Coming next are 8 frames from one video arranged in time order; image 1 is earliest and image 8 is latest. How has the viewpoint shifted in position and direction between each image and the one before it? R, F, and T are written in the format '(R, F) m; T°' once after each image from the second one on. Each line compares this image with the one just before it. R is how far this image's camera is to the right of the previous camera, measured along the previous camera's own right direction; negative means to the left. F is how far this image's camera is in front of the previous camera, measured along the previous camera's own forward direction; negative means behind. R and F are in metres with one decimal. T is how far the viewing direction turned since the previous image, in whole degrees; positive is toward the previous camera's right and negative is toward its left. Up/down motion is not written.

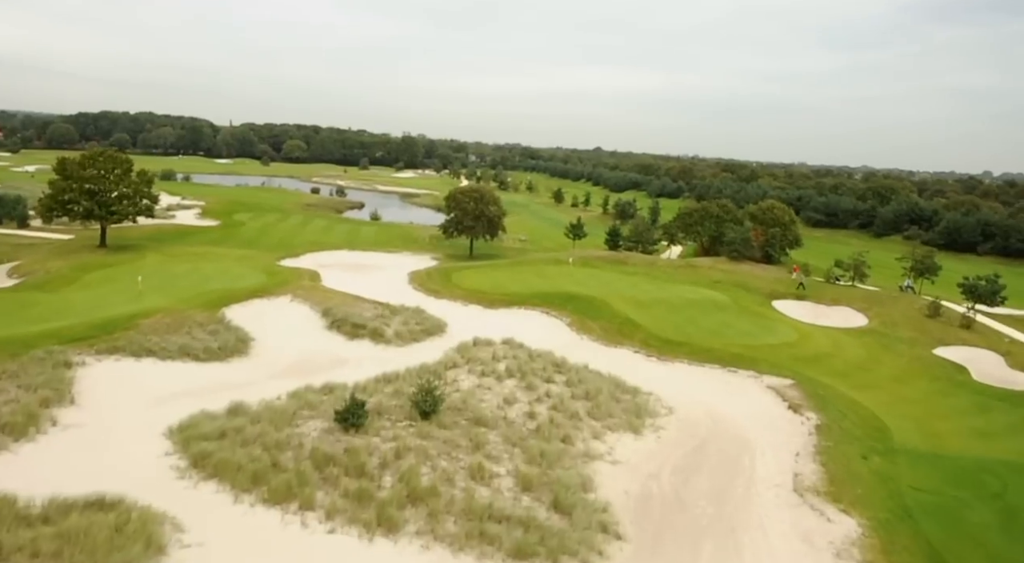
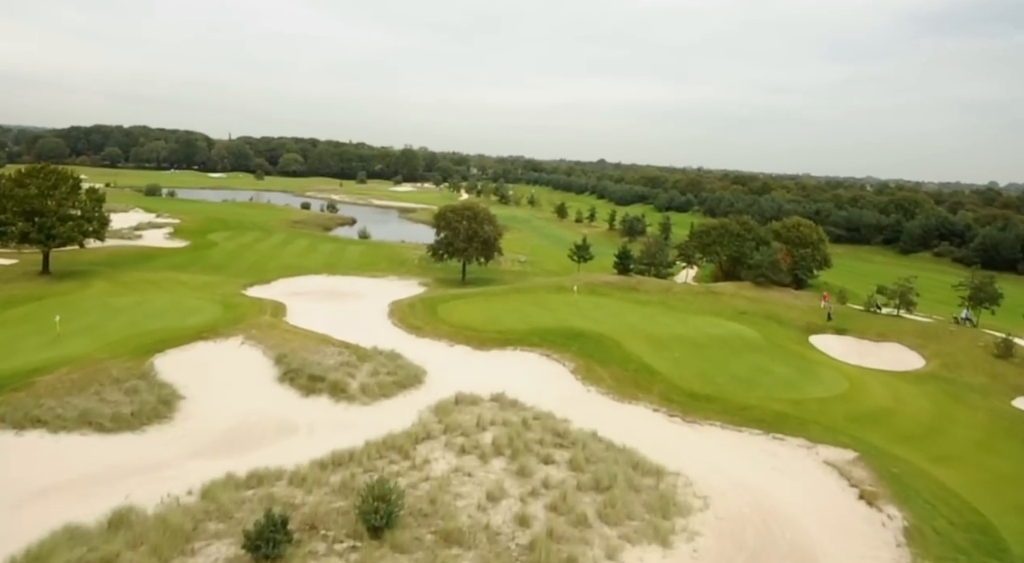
(+0.5, +5.1) m; 0°
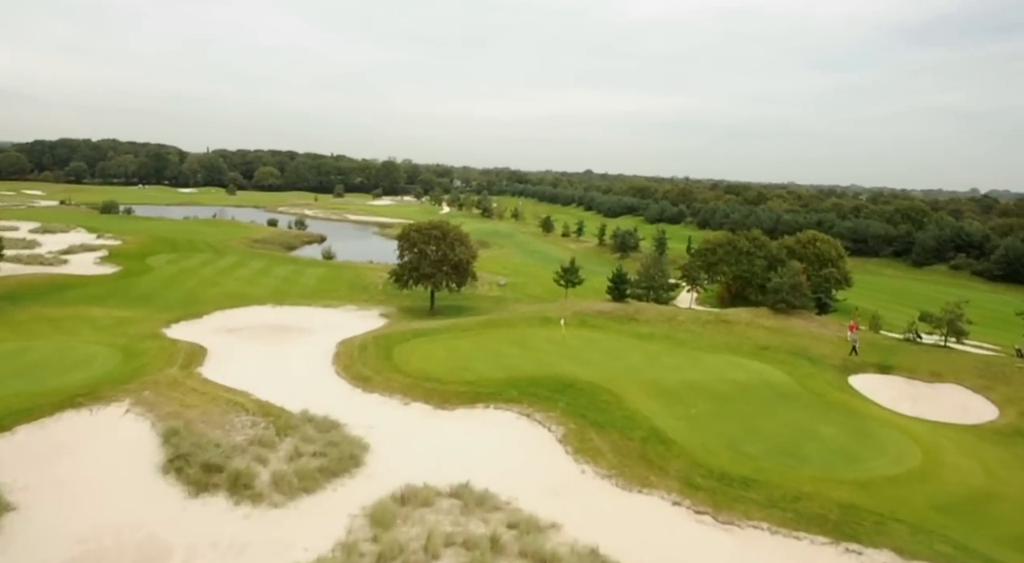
(+0.6, +6.0) m; +1°
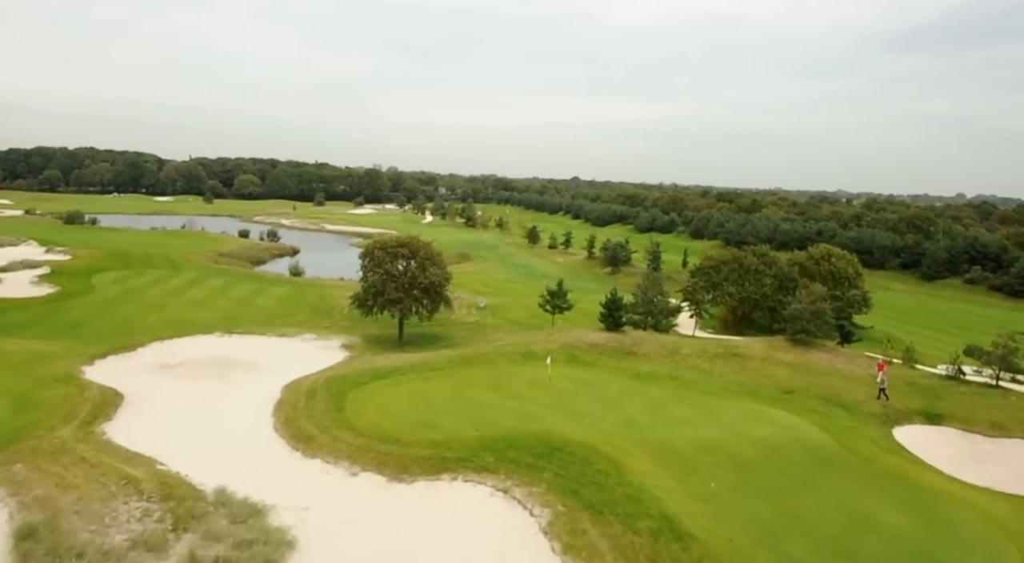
(+0.4, +4.3) m; +1°
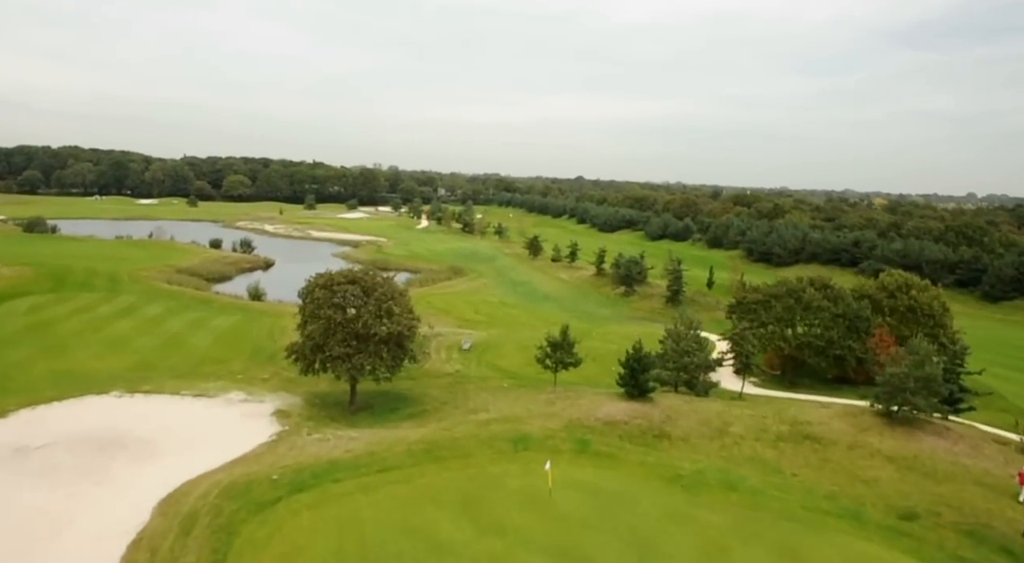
(+0.6, +7.8) m; 0°
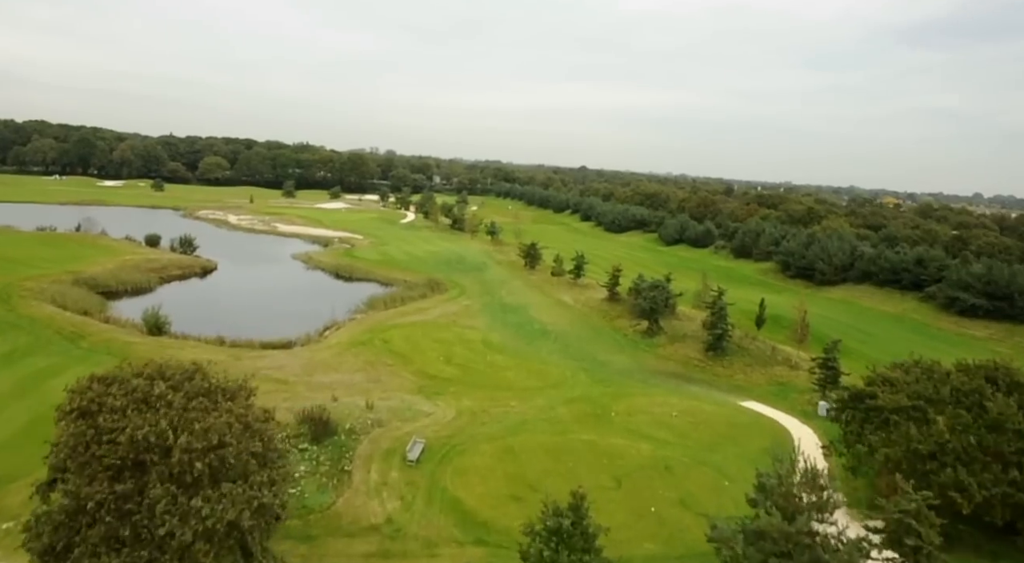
(+0.5, +11.7) m; 0°
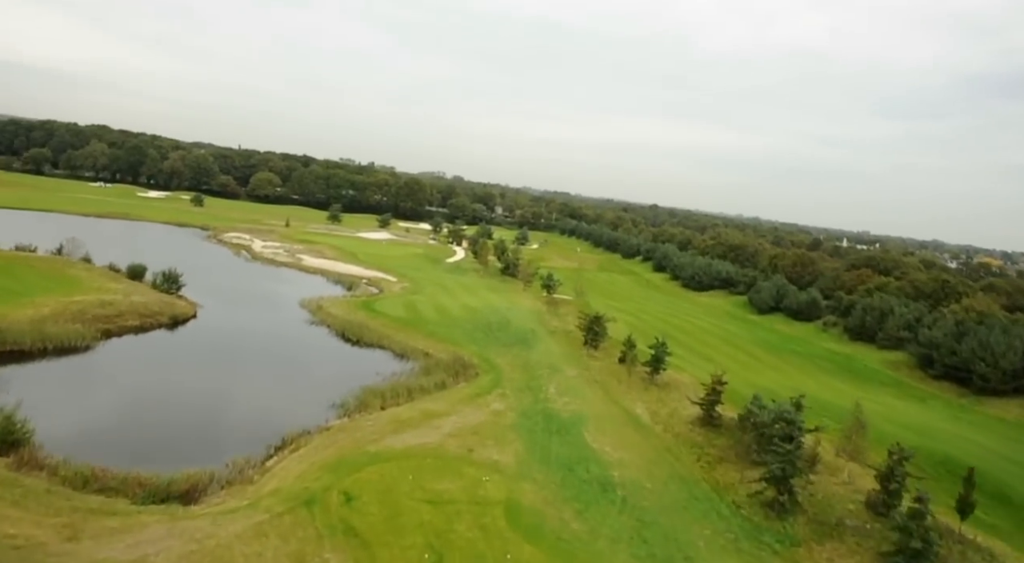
(+0.1, +13.3) m; -5°
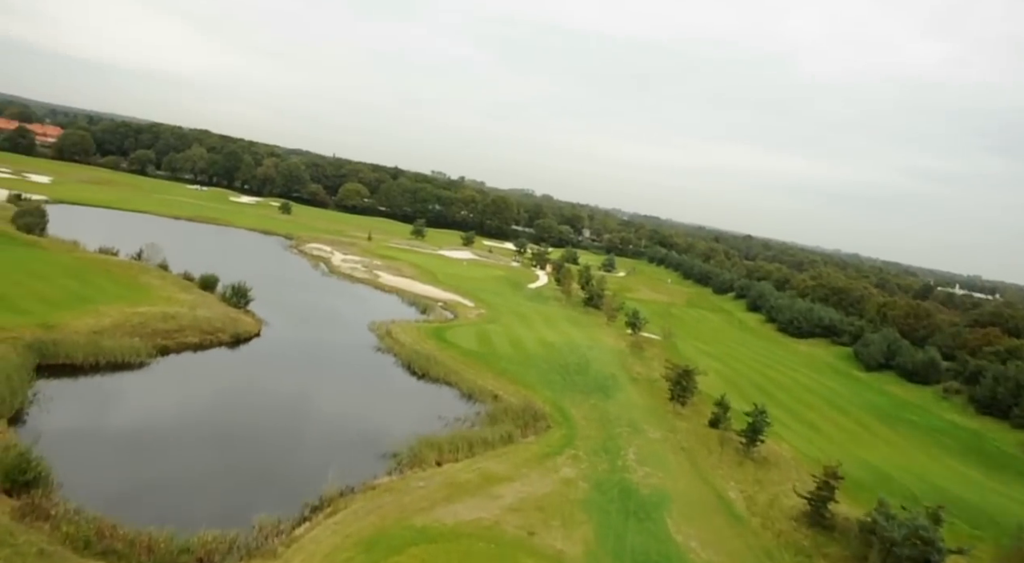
(-0.2, +3.6) m; -7°
